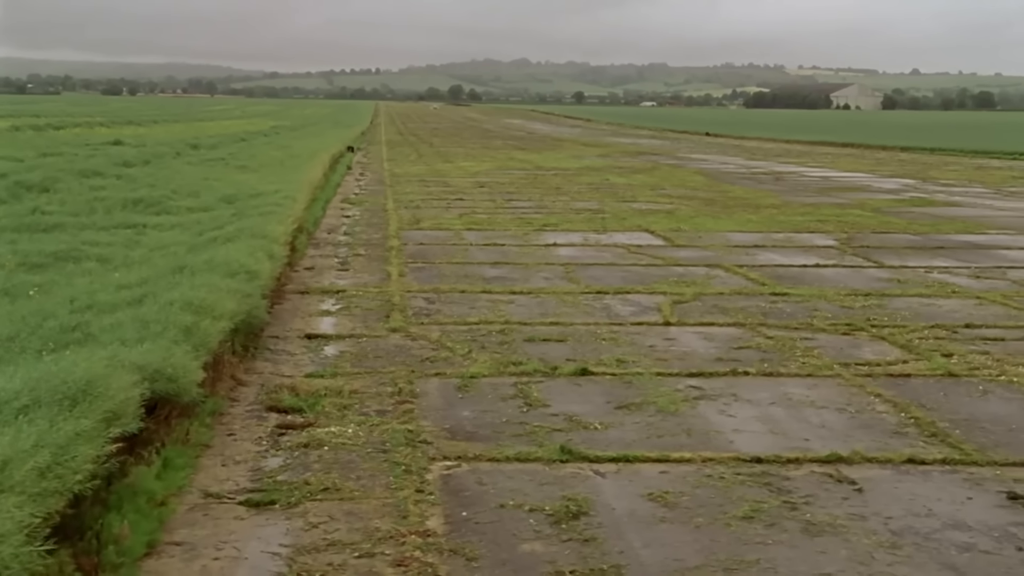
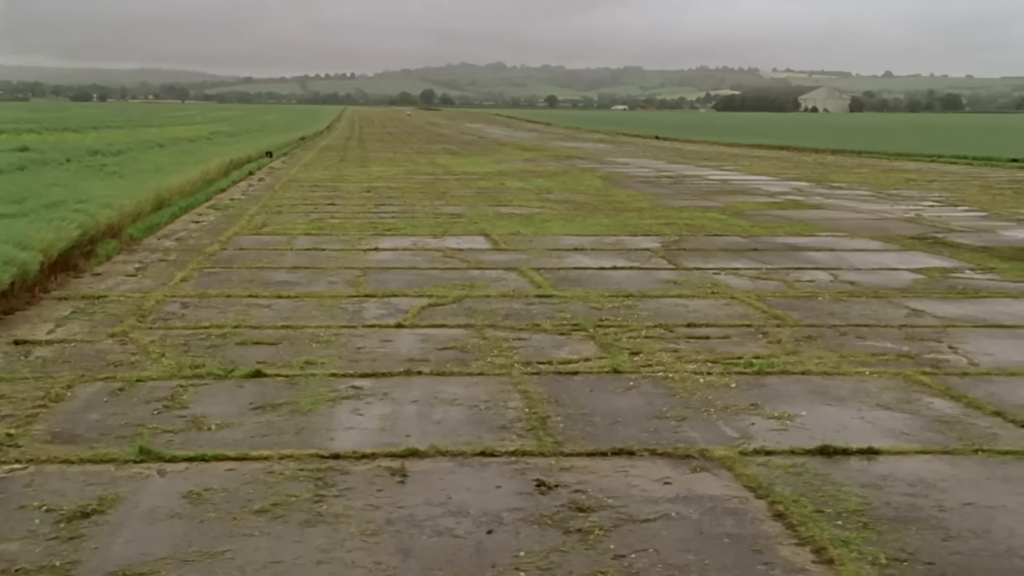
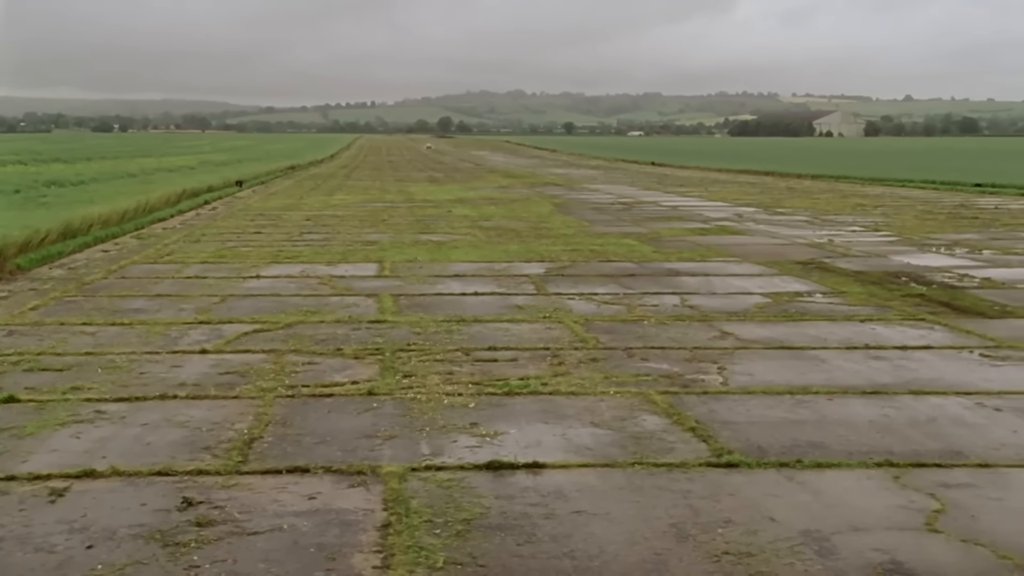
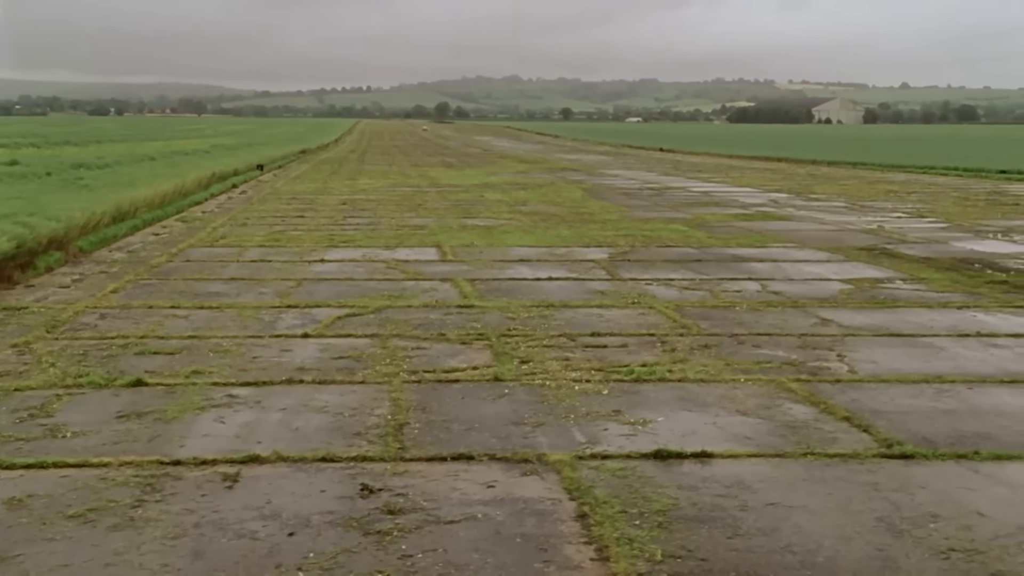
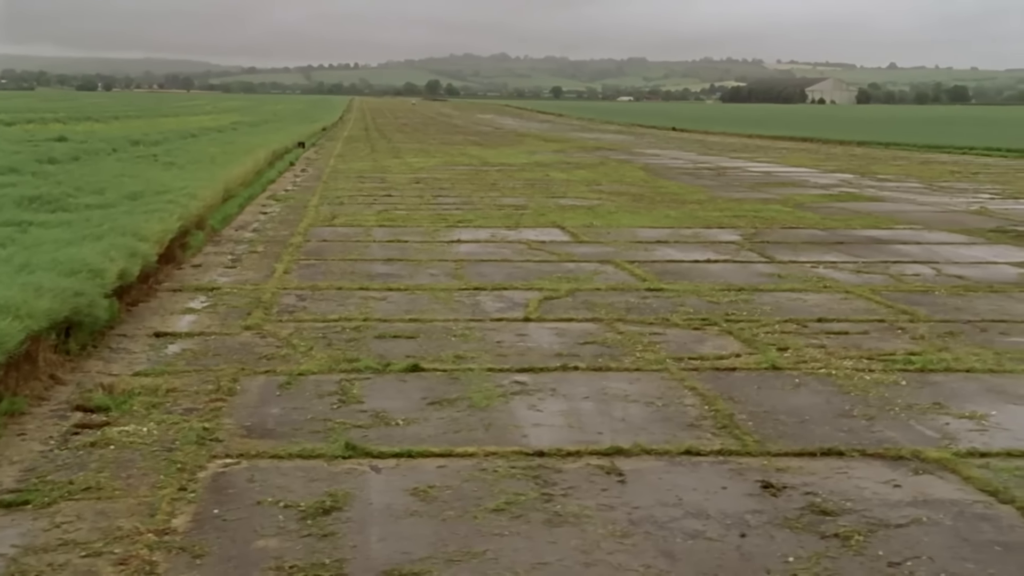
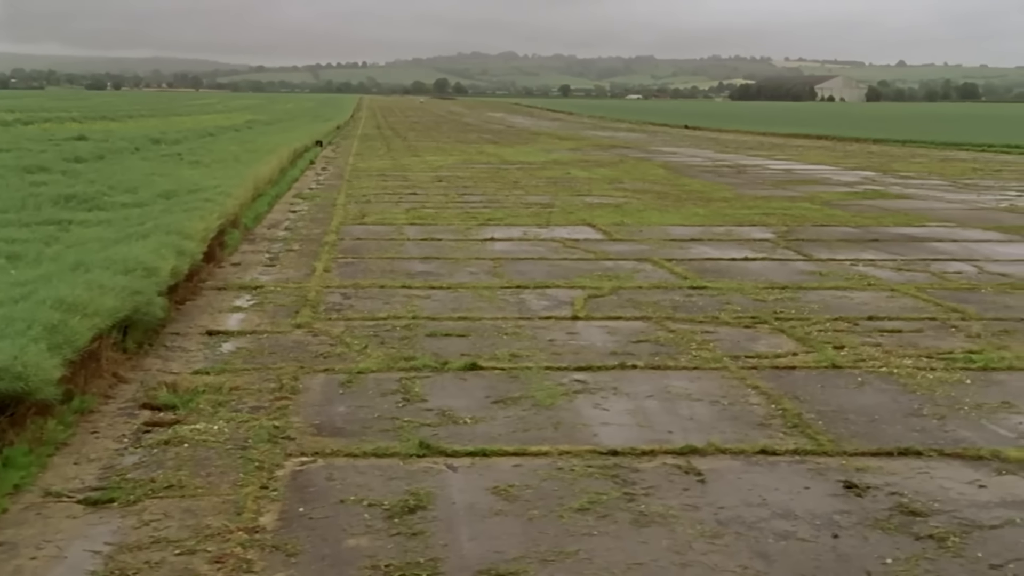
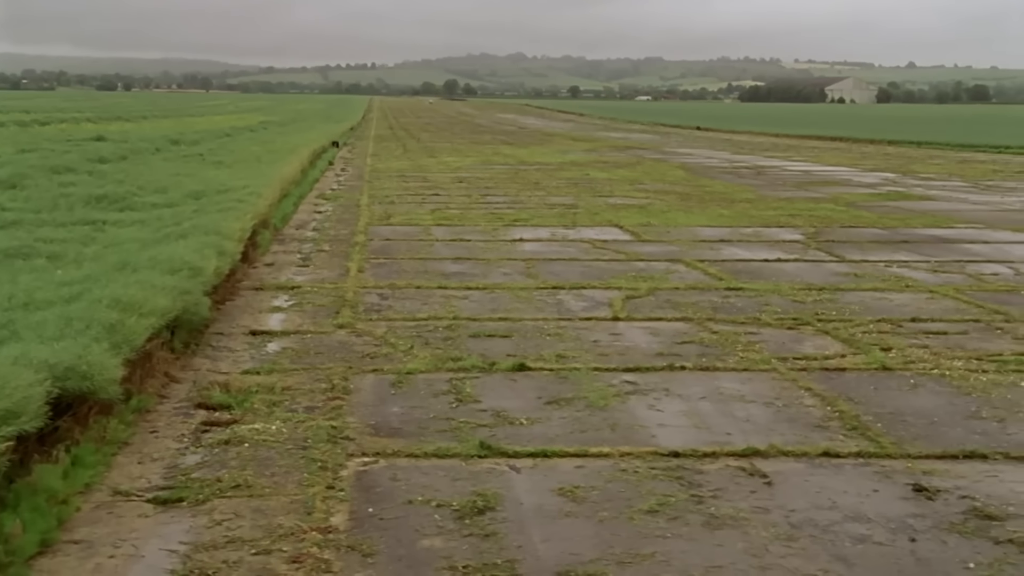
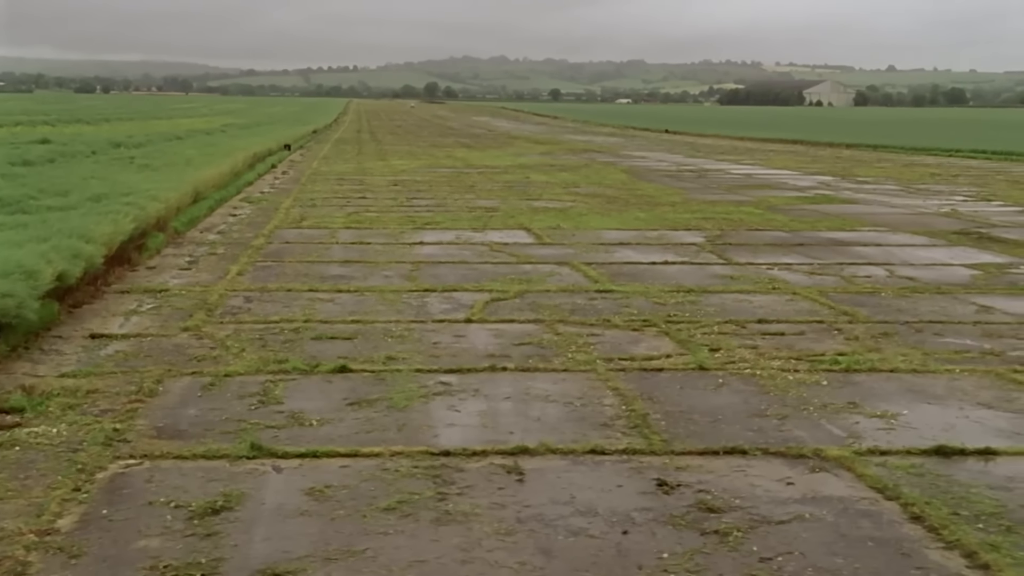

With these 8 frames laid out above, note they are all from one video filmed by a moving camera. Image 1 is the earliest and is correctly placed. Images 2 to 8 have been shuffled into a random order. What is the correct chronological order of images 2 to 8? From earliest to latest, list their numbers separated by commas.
7, 6, 5, 8, 2, 4, 3
